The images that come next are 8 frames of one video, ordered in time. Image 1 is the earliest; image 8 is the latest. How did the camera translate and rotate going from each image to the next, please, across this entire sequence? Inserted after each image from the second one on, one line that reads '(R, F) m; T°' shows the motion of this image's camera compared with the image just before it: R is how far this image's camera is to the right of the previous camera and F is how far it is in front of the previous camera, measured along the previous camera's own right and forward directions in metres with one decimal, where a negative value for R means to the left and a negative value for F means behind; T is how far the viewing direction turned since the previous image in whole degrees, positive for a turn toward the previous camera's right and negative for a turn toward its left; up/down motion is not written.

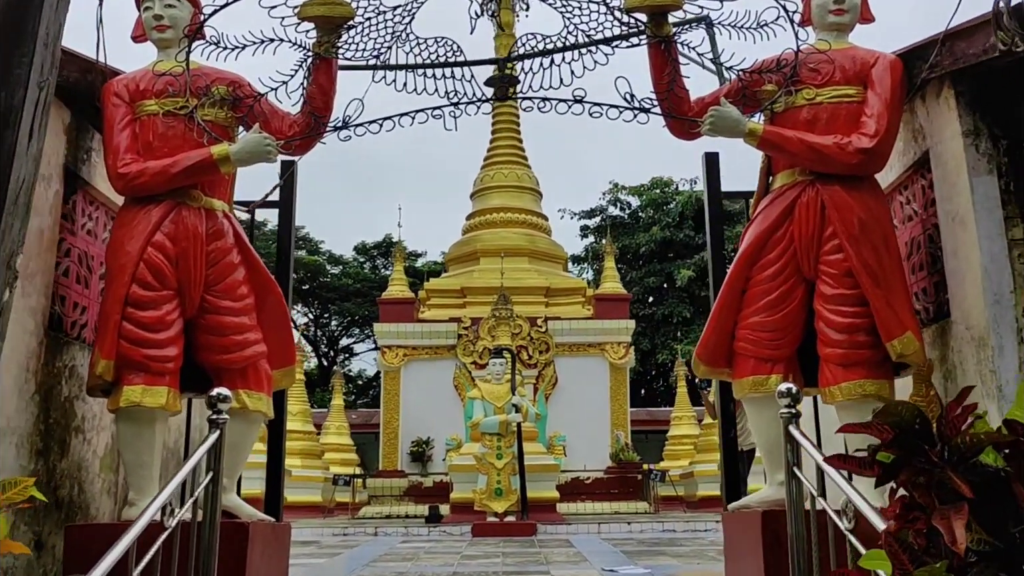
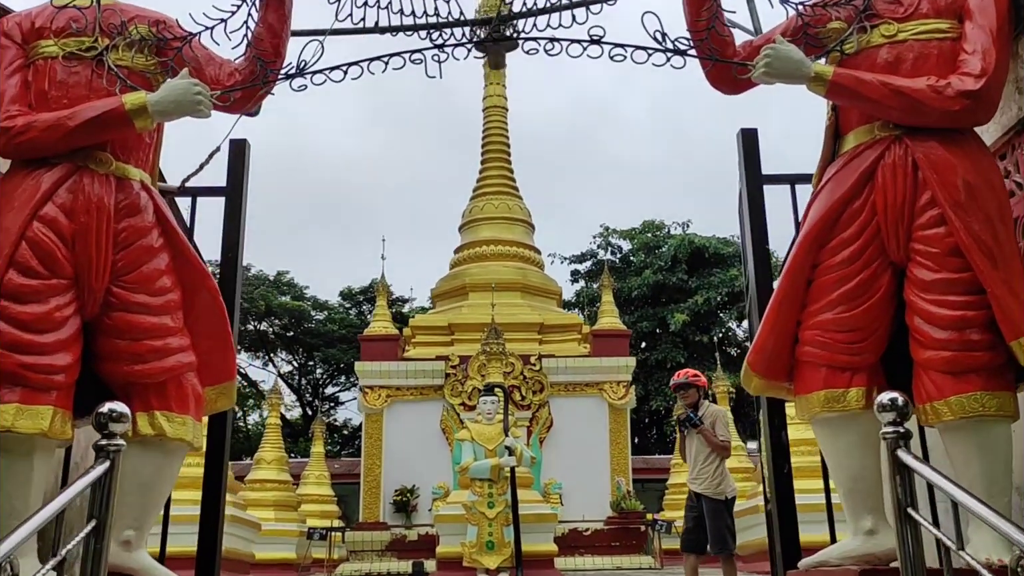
(0.0, +0.8) m; +1°
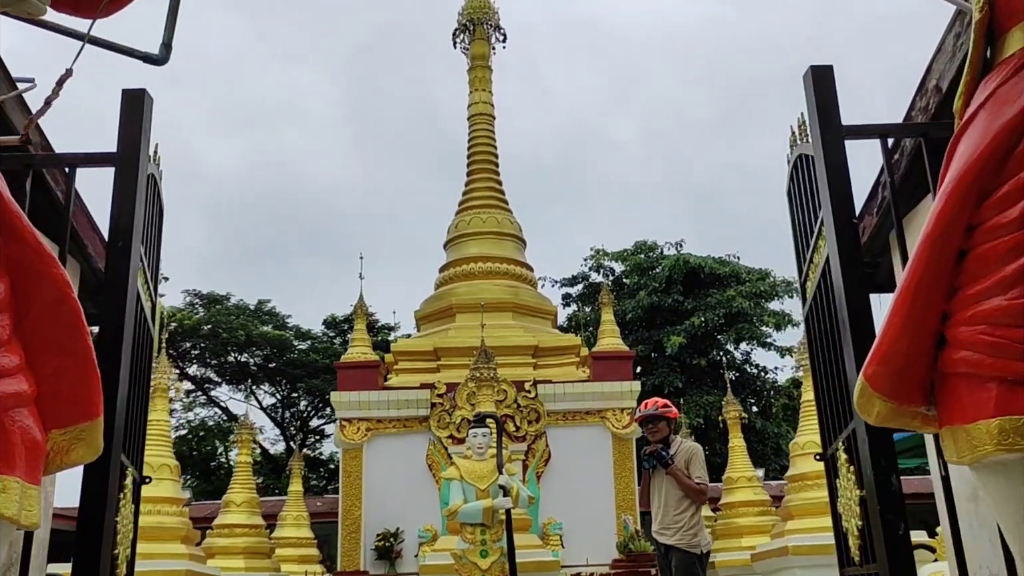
(0.0, +1.0) m; +1°
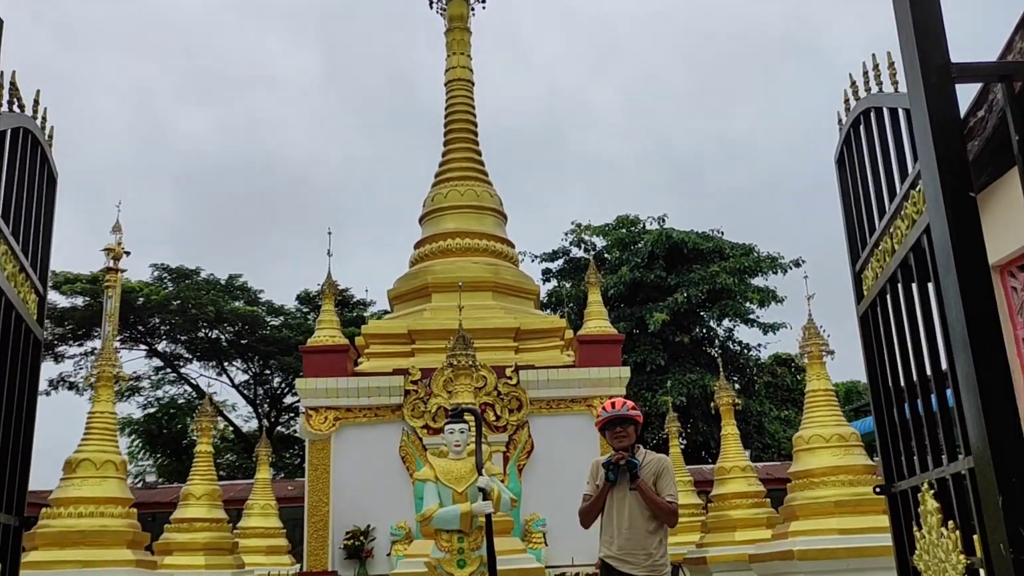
(0.0, +0.8) m; +1°
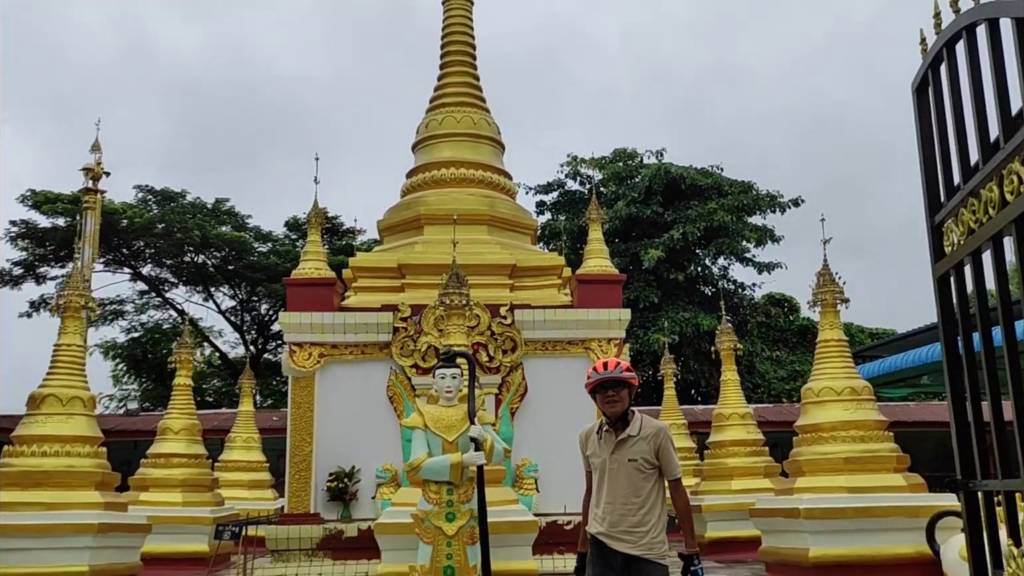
(-0.1, +0.5) m; +1°
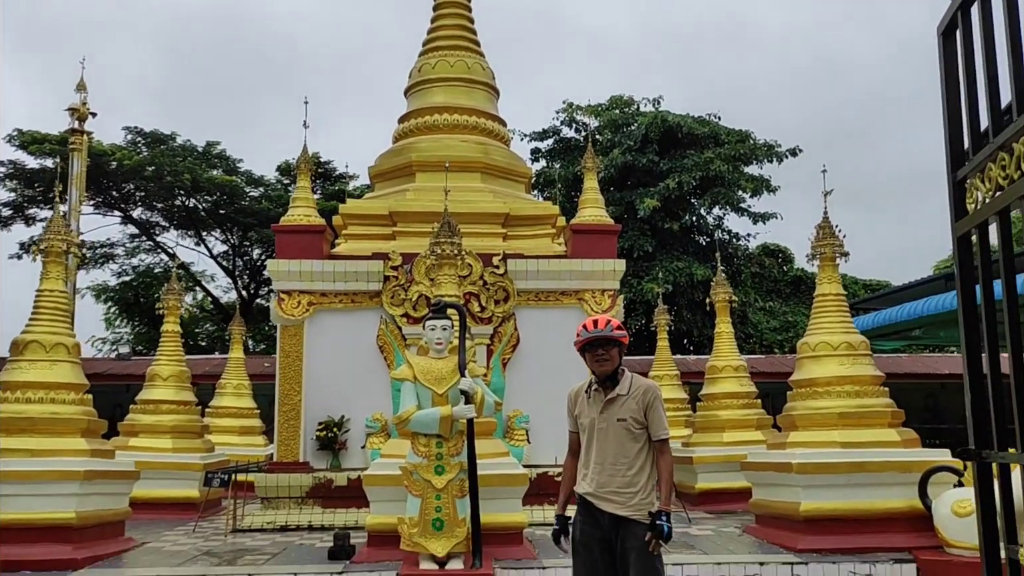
(0.0, +0.1) m; 0°
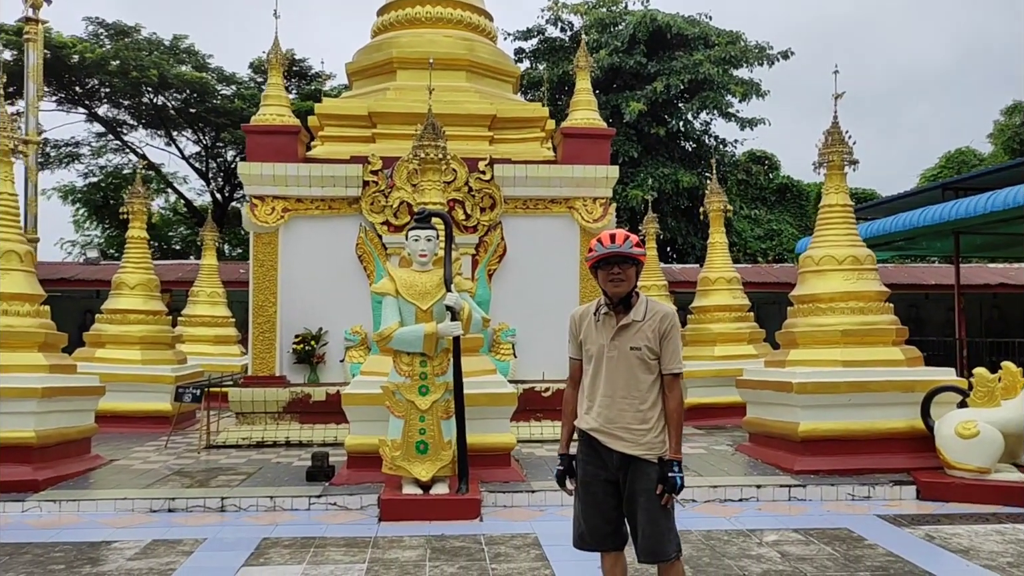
(-0.1, +0.4) m; +1°
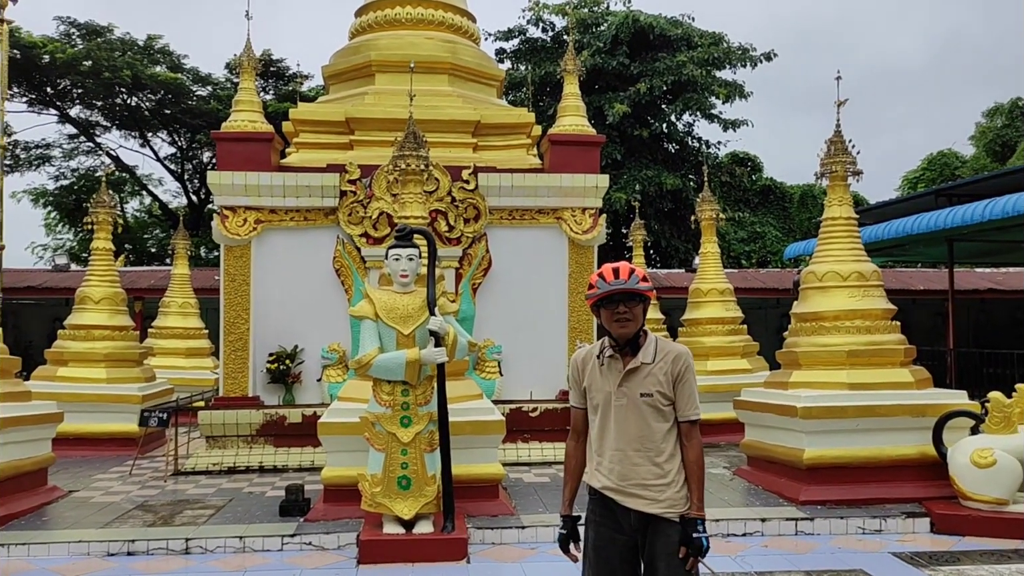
(0.0, +0.4) m; +1°
